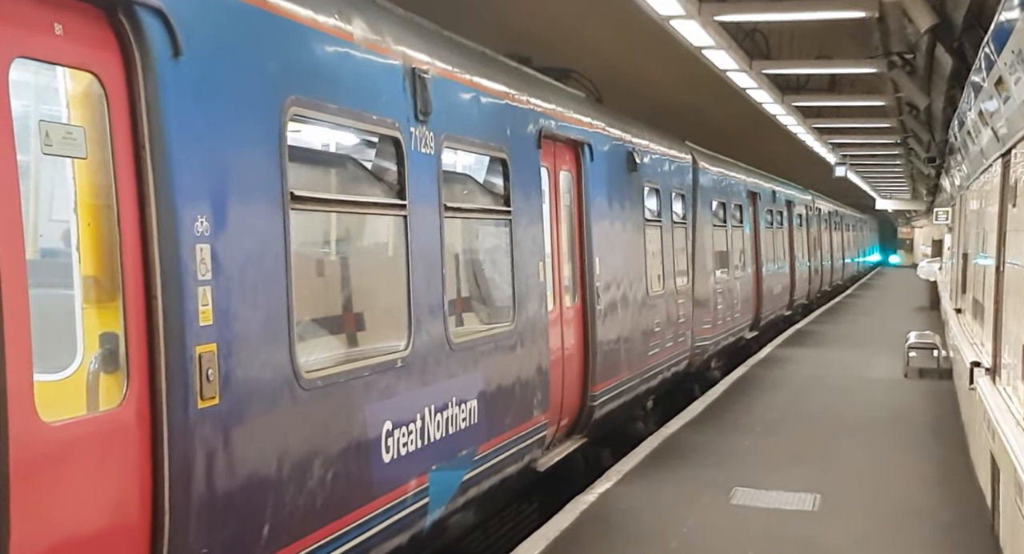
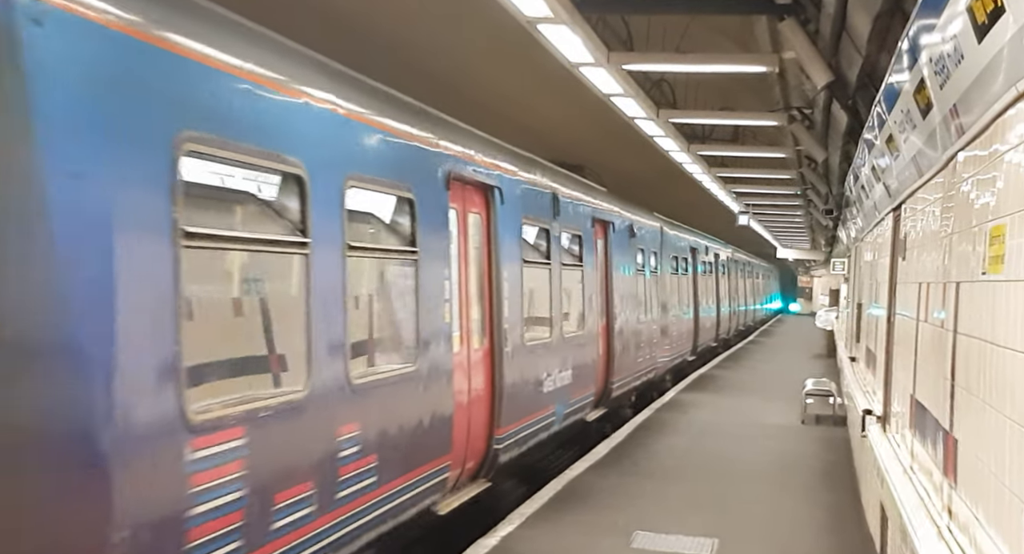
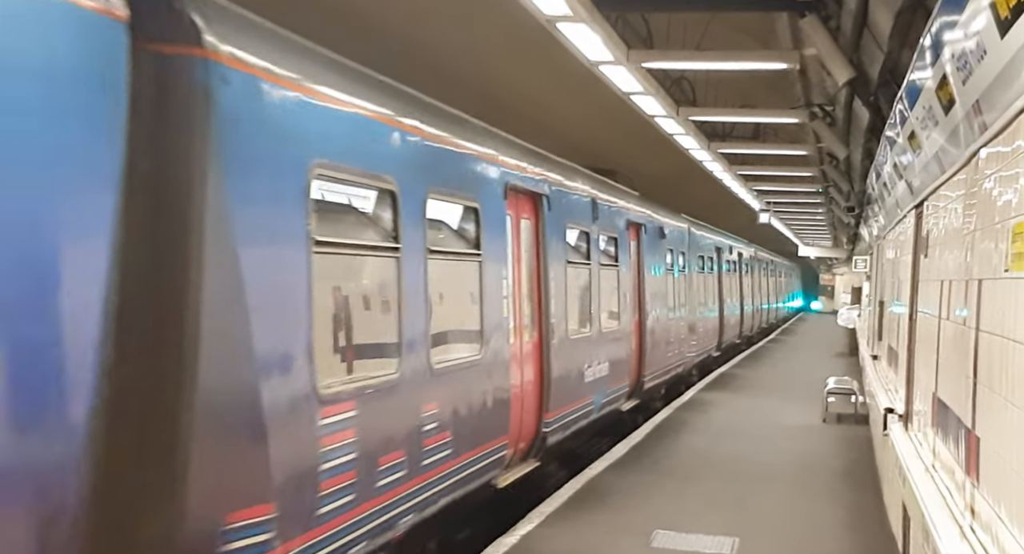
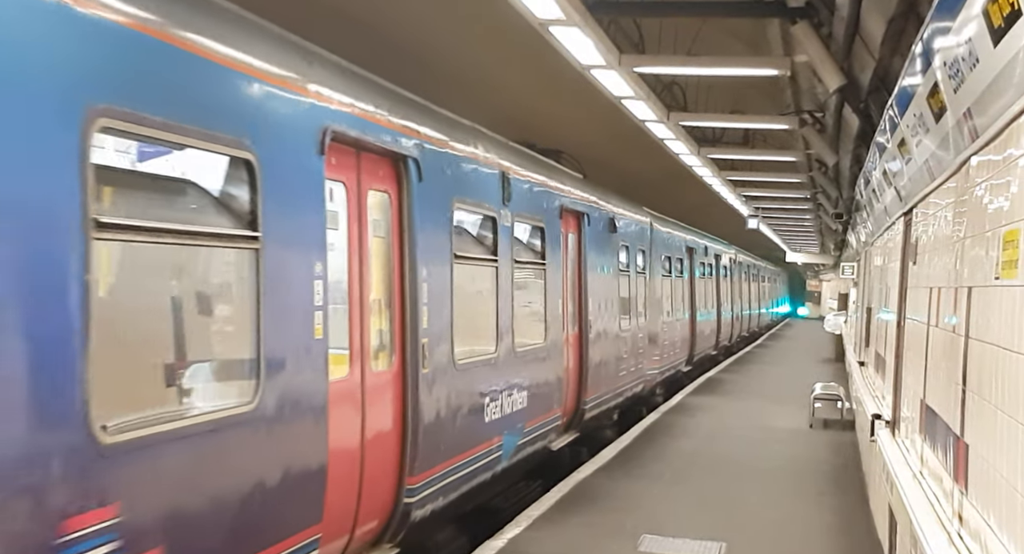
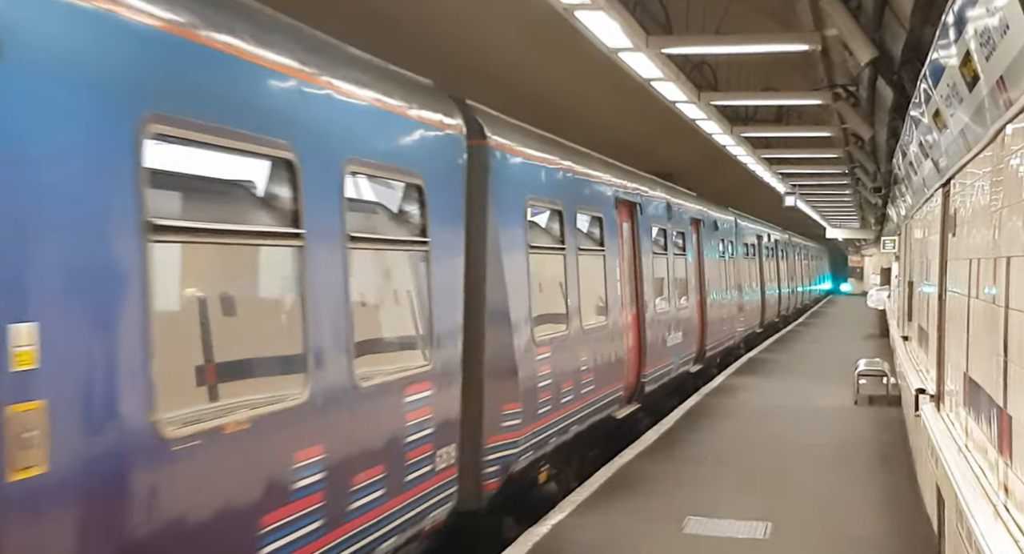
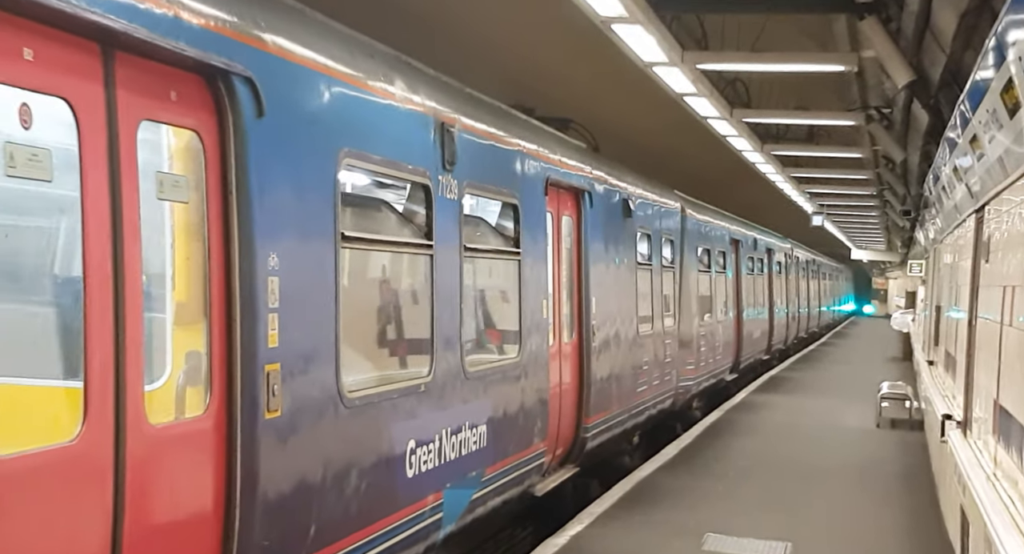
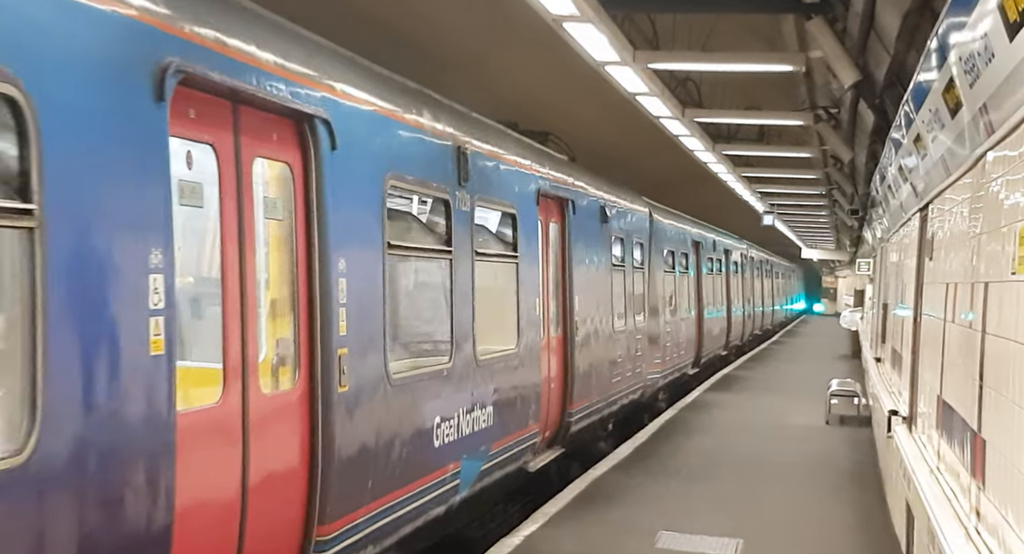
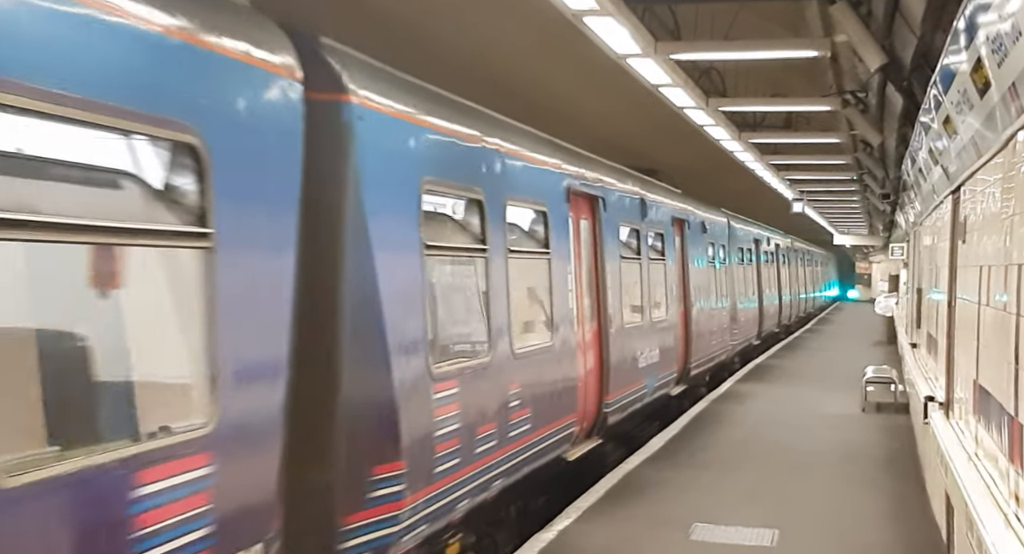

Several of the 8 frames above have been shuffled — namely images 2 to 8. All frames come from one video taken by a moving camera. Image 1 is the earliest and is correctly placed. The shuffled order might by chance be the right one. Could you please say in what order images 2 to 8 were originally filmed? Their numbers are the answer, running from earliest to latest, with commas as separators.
6, 7, 4, 2, 3, 8, 5
